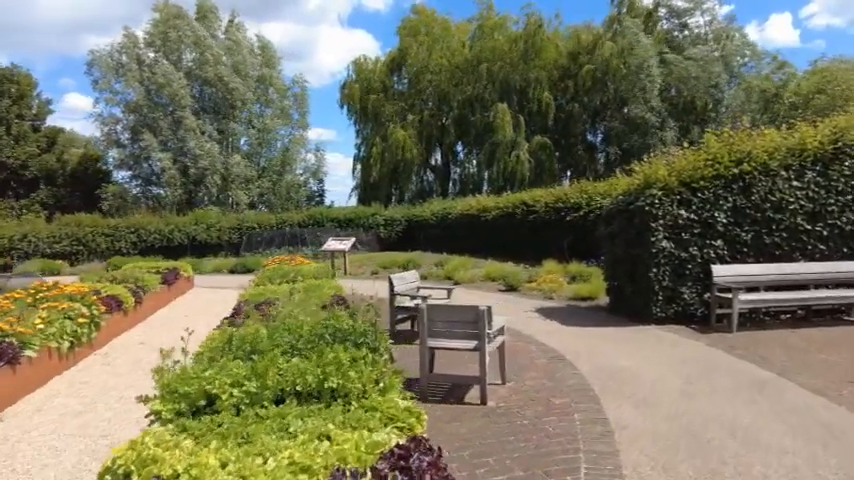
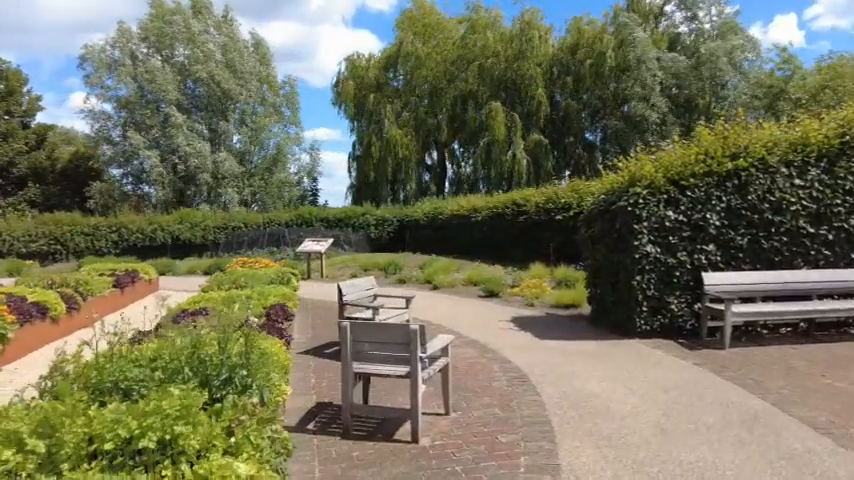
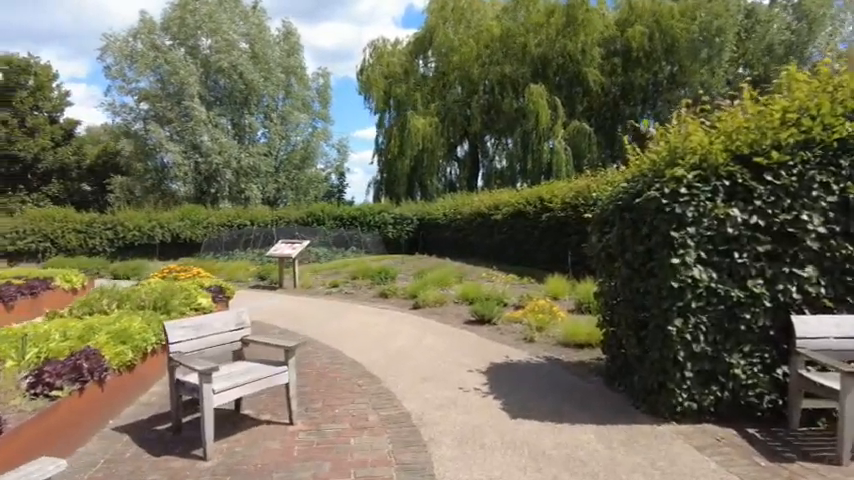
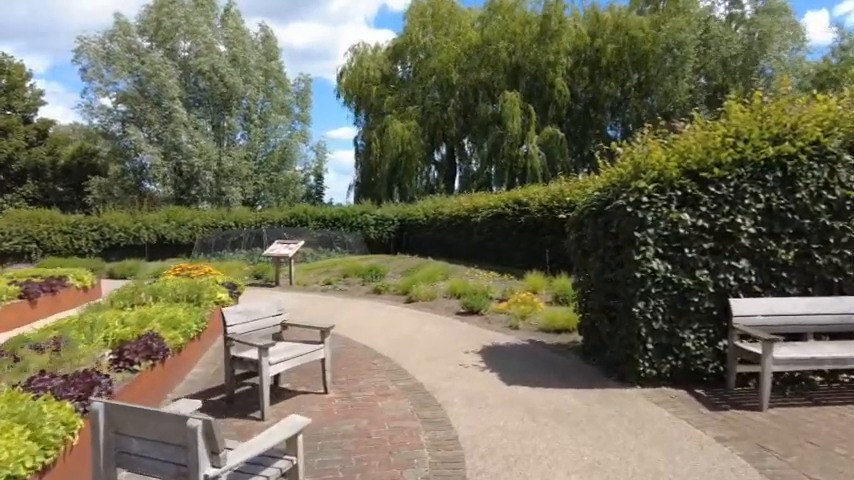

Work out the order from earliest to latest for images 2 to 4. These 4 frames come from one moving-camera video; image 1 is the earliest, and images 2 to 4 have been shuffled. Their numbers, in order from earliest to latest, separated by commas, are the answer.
2, 4, 3
